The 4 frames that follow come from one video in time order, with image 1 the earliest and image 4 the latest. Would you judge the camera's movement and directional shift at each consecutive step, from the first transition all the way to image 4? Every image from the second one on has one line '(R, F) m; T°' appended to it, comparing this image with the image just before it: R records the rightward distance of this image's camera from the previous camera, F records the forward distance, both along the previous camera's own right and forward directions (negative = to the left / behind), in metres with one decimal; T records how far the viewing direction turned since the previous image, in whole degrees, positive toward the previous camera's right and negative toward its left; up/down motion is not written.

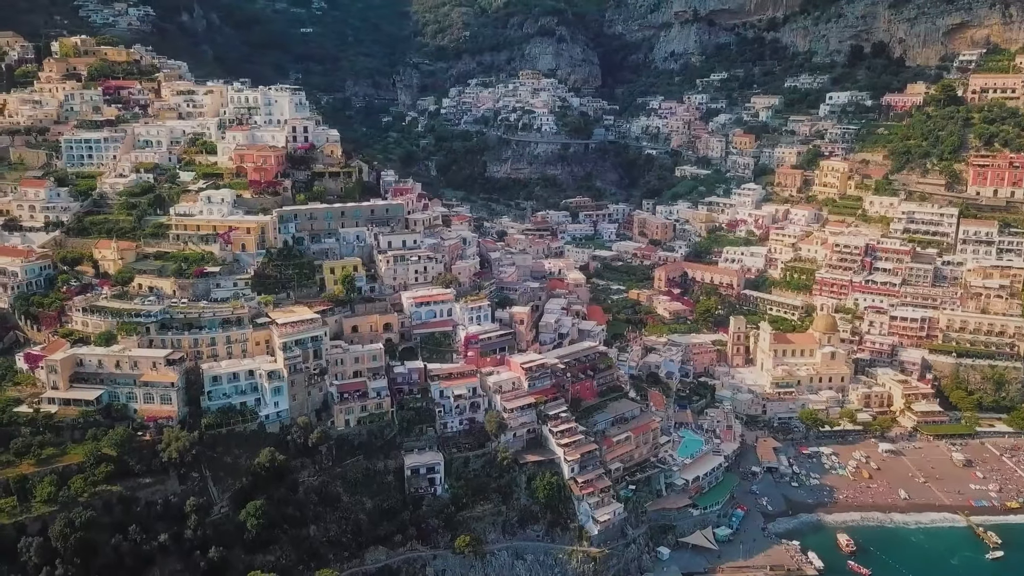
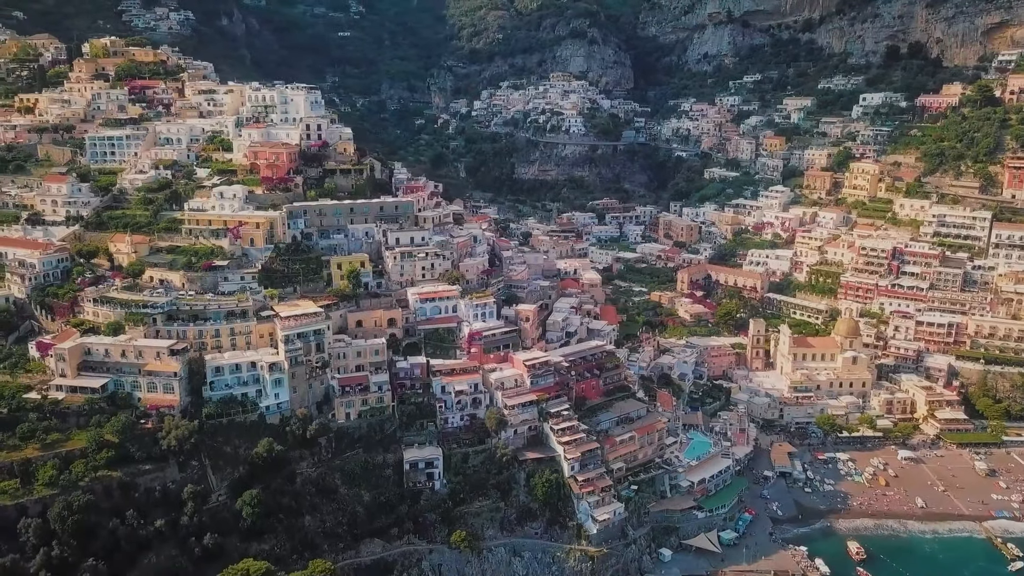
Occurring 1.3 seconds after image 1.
(+1.7, +0.1) m; -3°
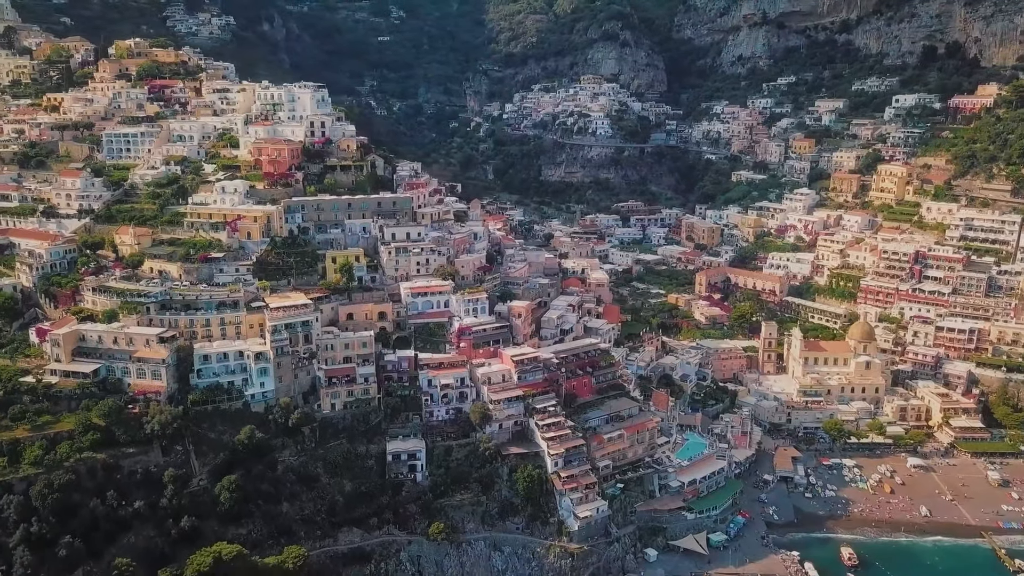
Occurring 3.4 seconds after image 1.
(+2.7, 0.0) m; -3°
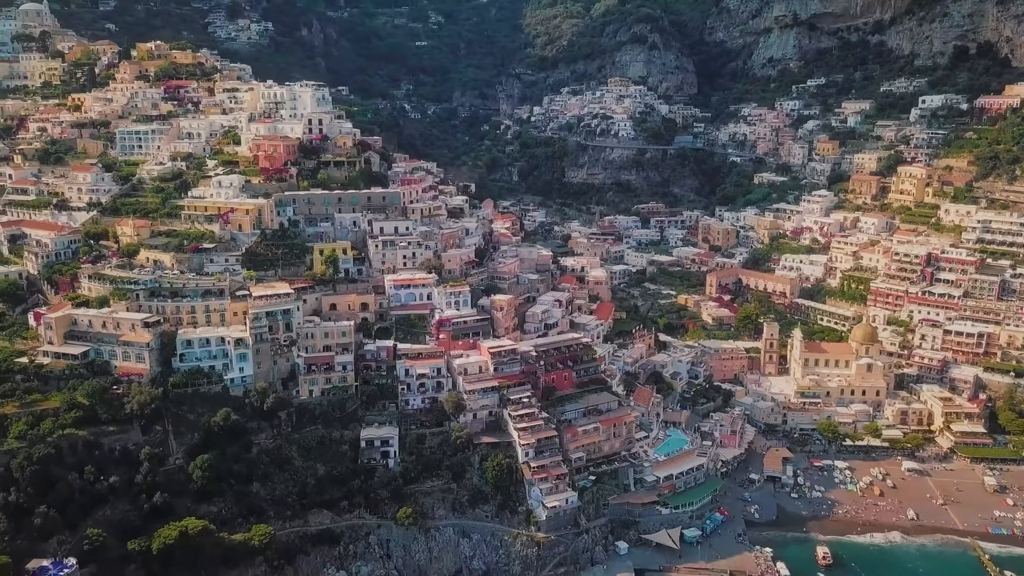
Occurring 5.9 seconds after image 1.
(+3.3, -0.5) m; -3°
